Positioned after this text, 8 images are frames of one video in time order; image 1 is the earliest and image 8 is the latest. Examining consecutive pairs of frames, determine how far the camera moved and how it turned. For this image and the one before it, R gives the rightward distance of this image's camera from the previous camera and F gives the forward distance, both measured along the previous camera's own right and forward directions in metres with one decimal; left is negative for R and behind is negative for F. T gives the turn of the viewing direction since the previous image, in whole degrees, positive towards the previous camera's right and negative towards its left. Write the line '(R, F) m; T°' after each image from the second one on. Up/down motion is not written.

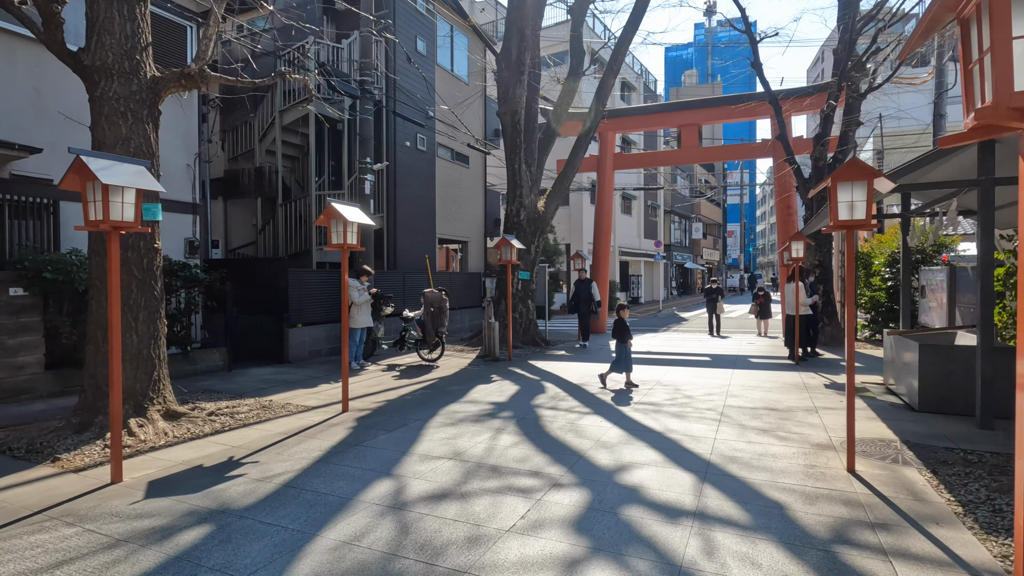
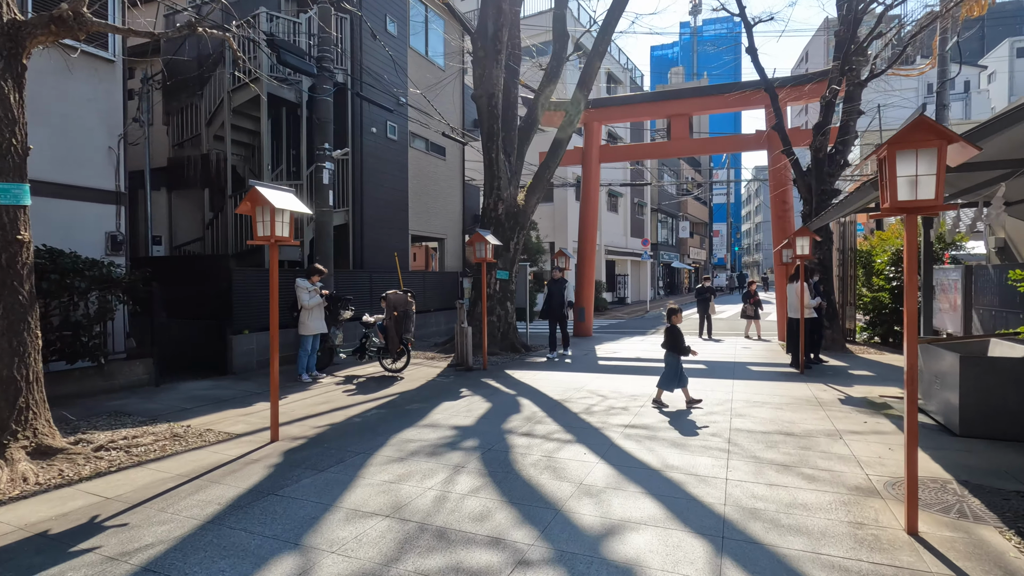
(+0.2, +1.2) m; +1°
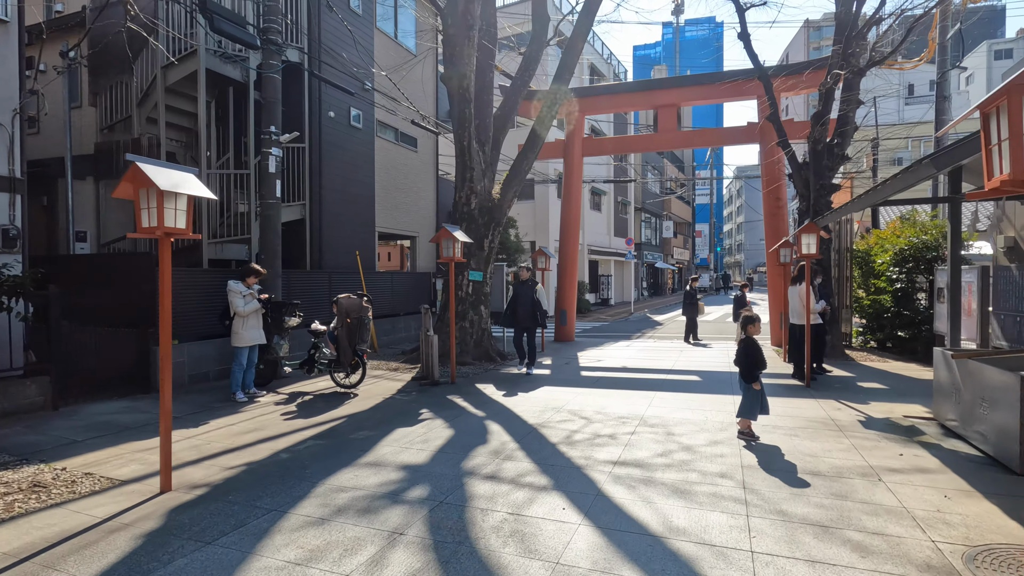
(+0.2, +1.2) m; +2°
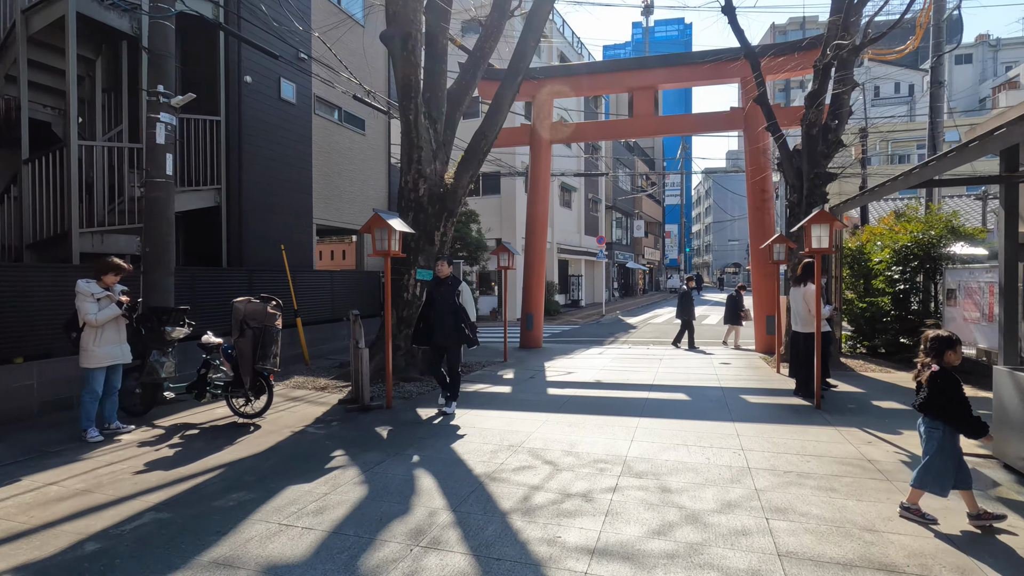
(+0.3, +1.7) m; +3°
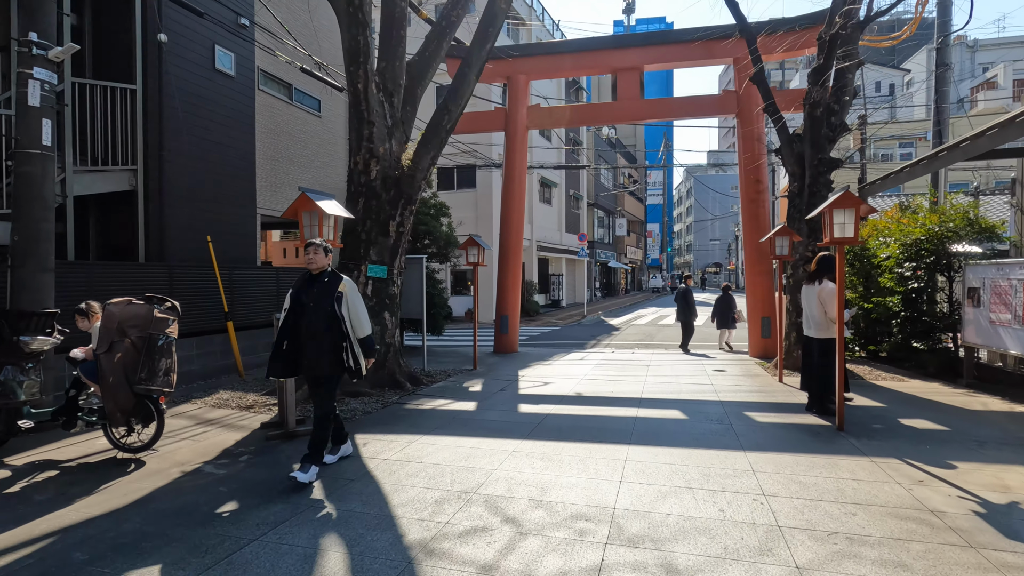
(+0.2, +1.3) m; +2°
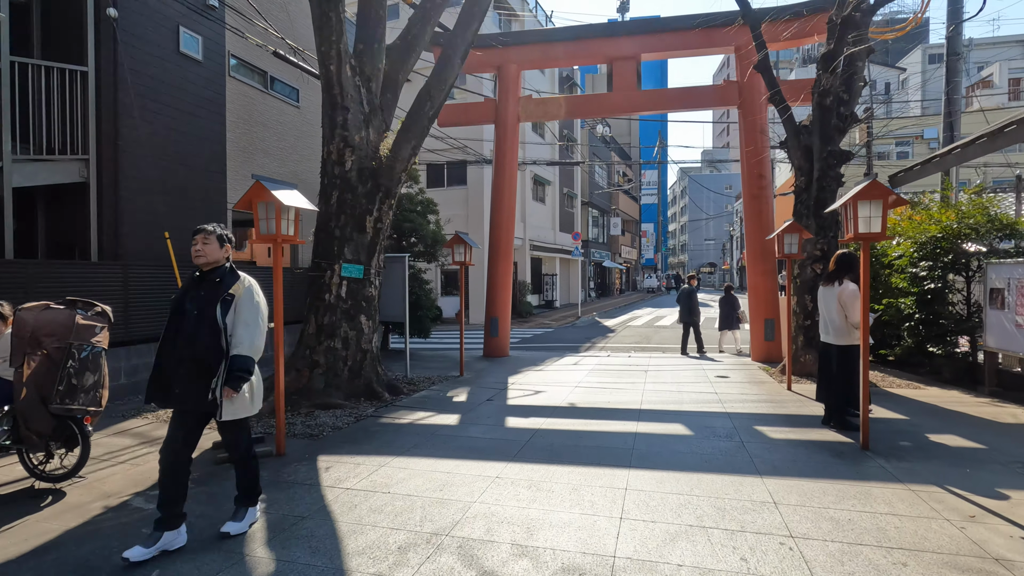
(+0.1, +0.7) m; +1°
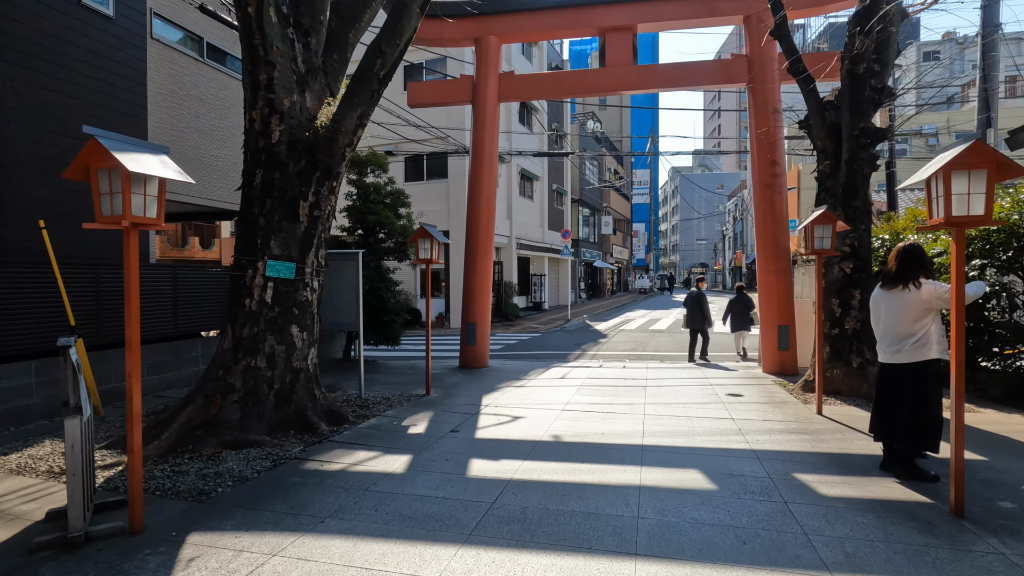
(+0.2, +1.5) m; +1°
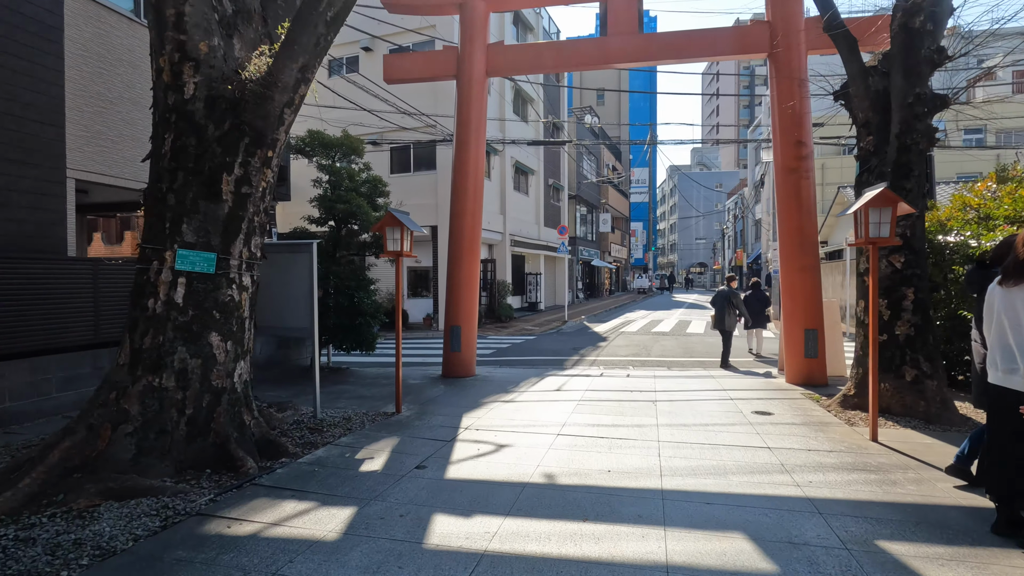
(+0.1, +1.4) m; 0°
